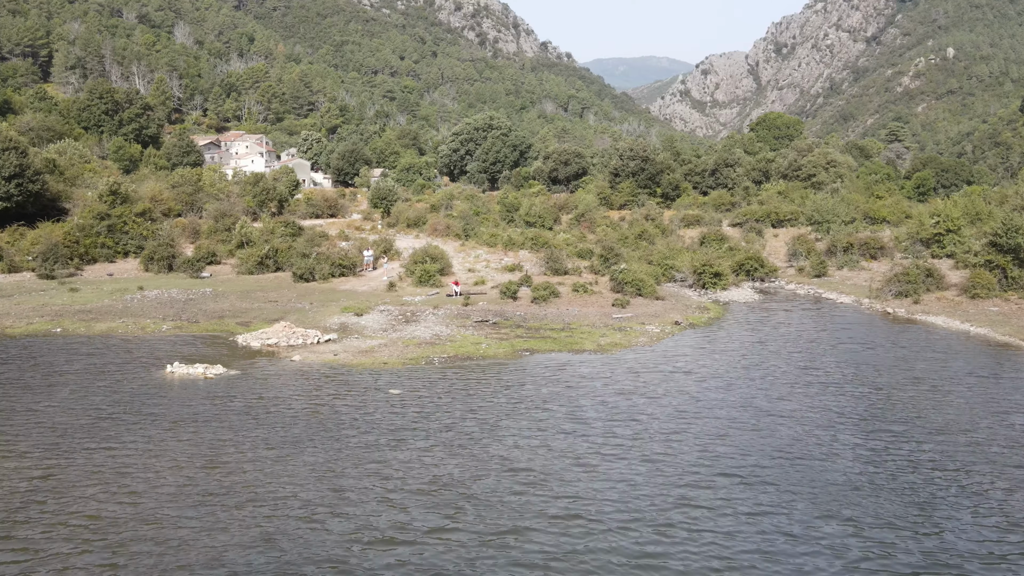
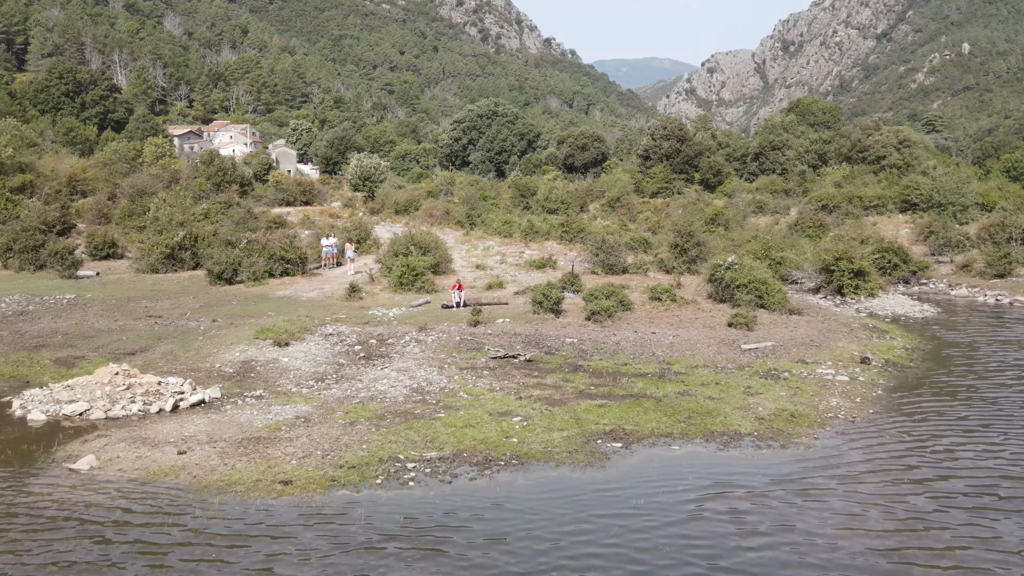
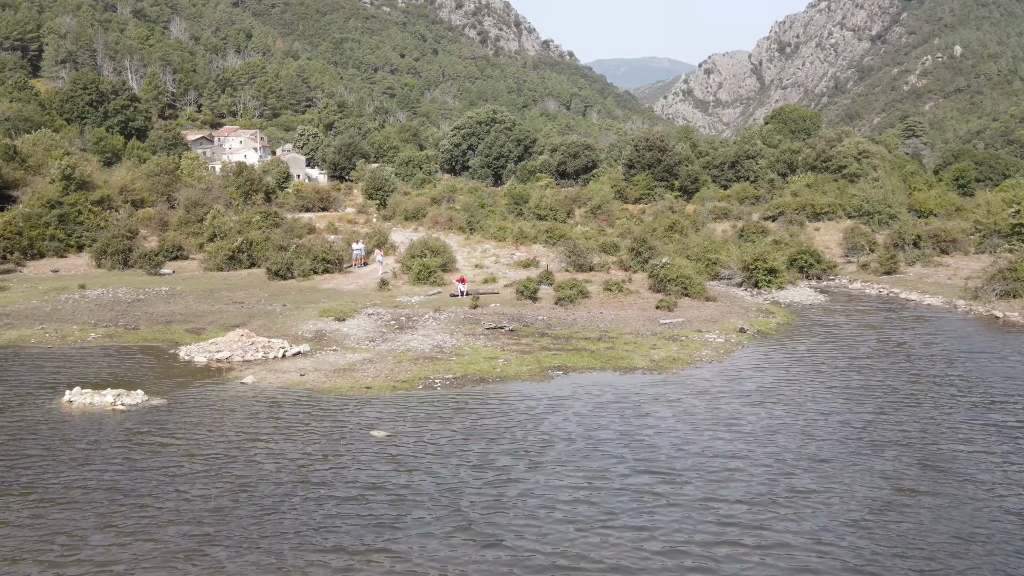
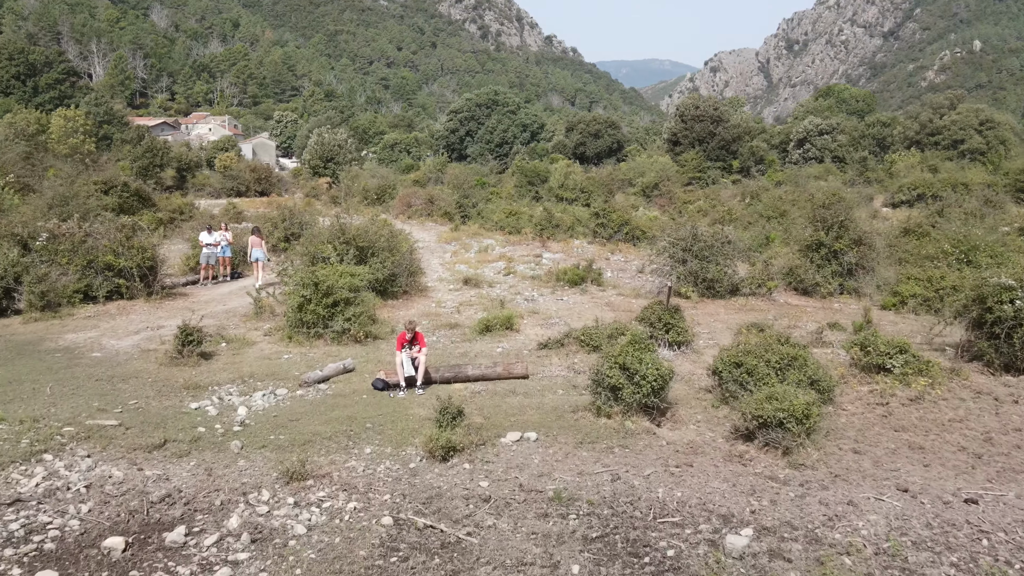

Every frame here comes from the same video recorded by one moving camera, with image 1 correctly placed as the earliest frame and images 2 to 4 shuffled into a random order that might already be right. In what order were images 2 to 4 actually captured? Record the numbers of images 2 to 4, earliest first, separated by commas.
3, 2, 4
